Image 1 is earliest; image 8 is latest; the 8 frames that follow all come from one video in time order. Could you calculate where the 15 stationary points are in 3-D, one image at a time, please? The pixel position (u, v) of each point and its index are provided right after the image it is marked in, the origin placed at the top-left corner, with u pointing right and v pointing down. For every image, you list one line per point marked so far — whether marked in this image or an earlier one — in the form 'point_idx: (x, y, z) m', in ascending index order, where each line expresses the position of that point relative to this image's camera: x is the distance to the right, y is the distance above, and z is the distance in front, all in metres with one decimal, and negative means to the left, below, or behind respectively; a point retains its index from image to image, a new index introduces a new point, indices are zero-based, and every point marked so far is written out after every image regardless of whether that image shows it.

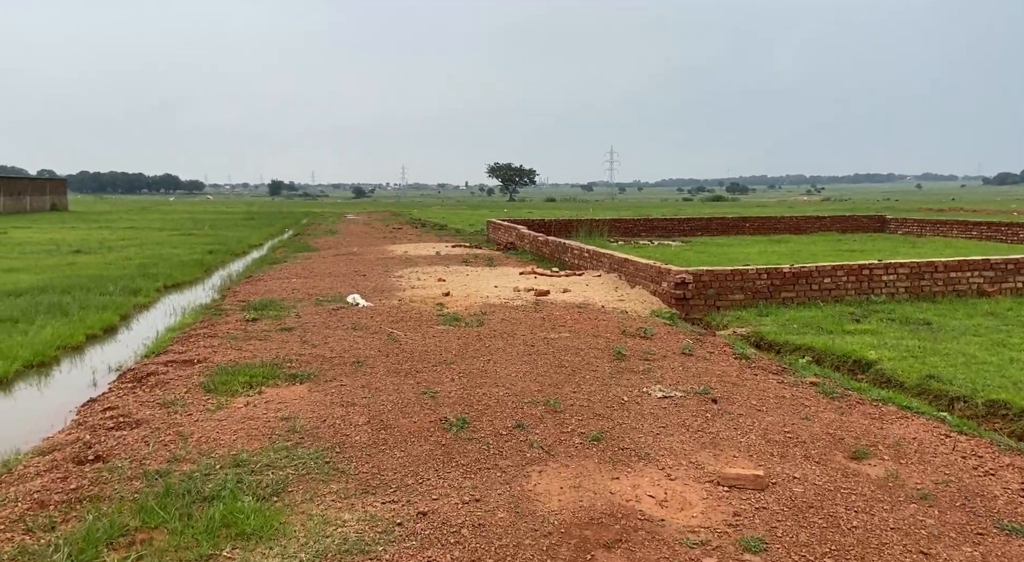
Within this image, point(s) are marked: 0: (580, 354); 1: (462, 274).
0: (+0.7, -0.7, +8.0) m
1: (-1.0, +0.1, +16.2) m
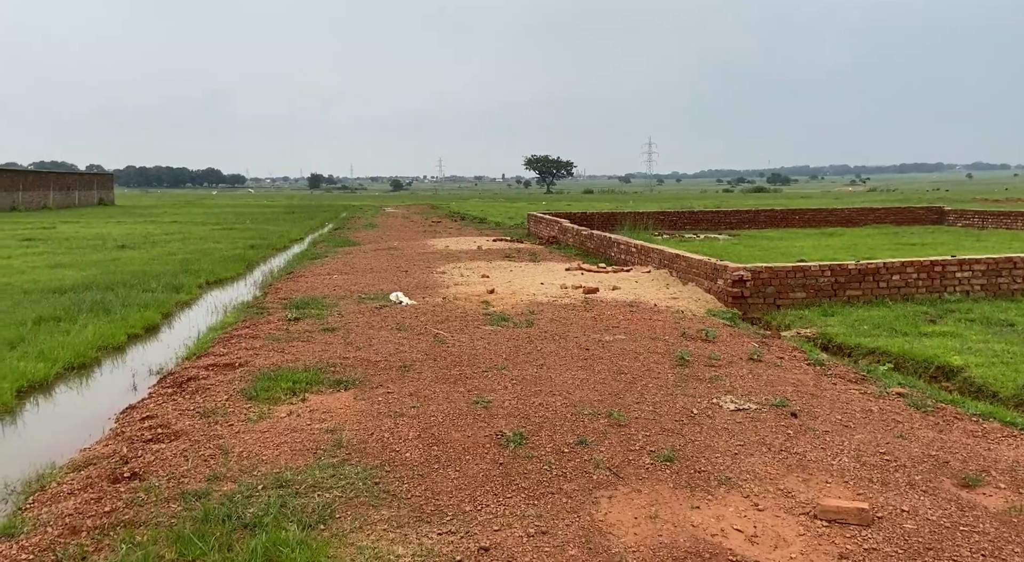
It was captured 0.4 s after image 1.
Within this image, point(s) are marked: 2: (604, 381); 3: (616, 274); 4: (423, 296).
0: (+1.2, -0.7, +7.5) m
1: (-0.1, +0.2, +15.8) m
2: (+0.8, -0.8, +6.7) m
3: (+1.9, +0.1, +14.6) m
4: (-1.4, -0.2, +12.3) m
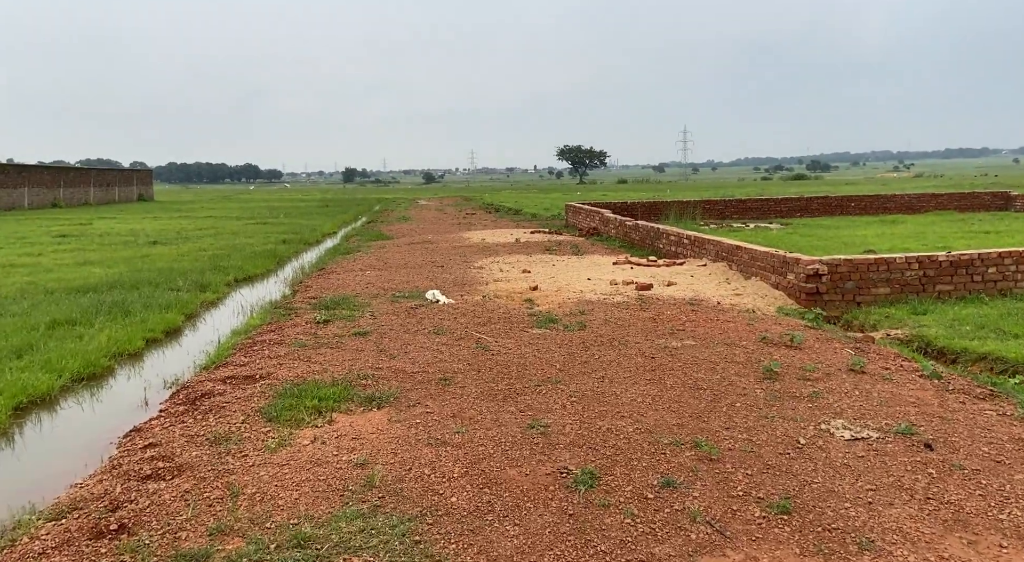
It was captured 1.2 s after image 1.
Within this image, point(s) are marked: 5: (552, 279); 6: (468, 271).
0: (+1.6, -0.7, +6.4) m
1: (+0.7, +0.3, +14.8) m
2: (+1.2, -0.8, +5.7) m
3: (+2.7, +0.2, +13.5) m
4: (-0.7, -0.2, +11.3) m
5: (+0.7, 0.0, +12.7) m
6: (-0.8, +0.2, +13.9) m
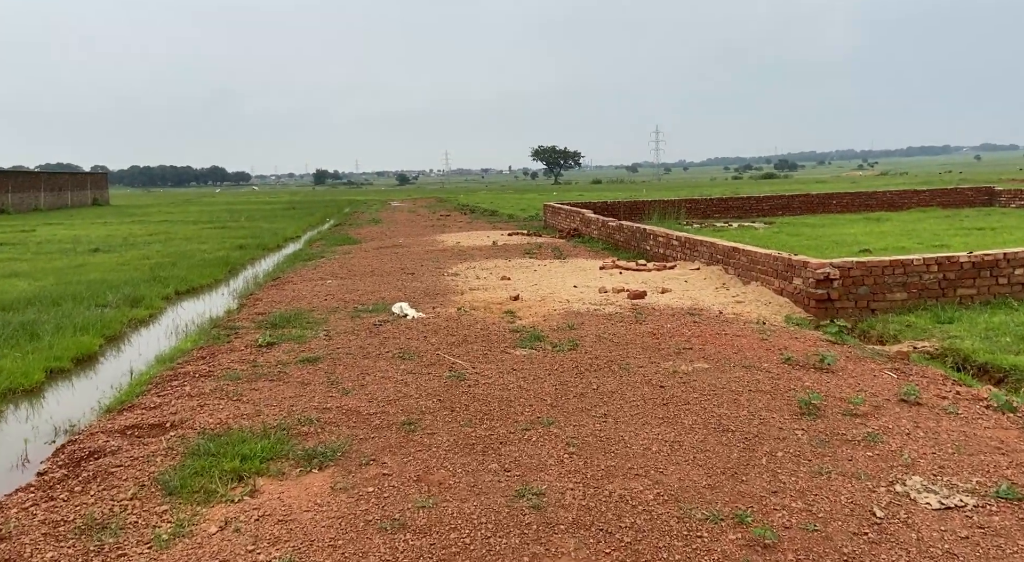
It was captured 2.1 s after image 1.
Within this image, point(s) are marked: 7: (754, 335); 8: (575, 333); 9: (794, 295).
0: (+1.5, -0.8, +5.2) m
1: (+0.3, +0.2, +13.6) m
2: (+1.1, -0.9, +4.5) m
3: (+2.3, +0.1, +12.4) m
4: (-1.0, -0.3, +10.1) m
5: (+0.3, -0.1, +11.5) m
6: (-1.2, 0.0, +12.6) m
7: (+2.3, -0.5, +7.6) m
8: (+0.6, -0.5, +8.1) m
9: (+3.5, -0.2, +9.9) m
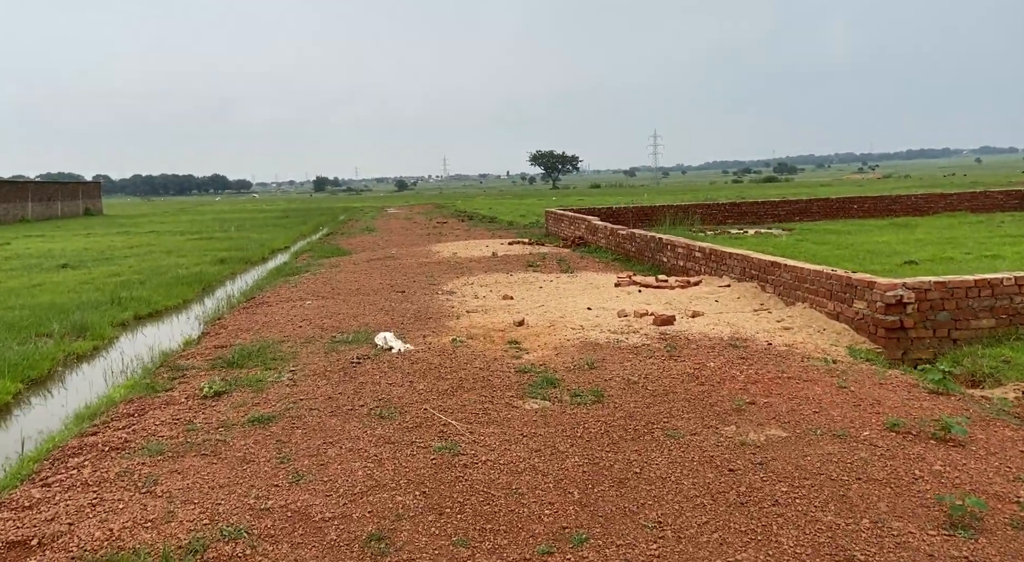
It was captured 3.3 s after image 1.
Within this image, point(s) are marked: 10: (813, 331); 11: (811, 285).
0: (+1.6, -1.0, +3.7) m
1: (+0.3, -0.1, +12.0) m
2: (+1.2, -1.2, +2.9) m
3: (+2.4, -0.1, +10.8) m
4: (-0.9, -0.6, +8.5) m
5: (+0.4, -0.4, +9.9) m
6: (-1.1, -0.3, +11.1) m
7: (+2.4, -0.7, +6.1) m
8: (+0.7, -0.8, +6.5) m
9: (+3.6, -0.4, +8.3) m
10: (+3.2, -0.5, +8.5) m
11: (+3.5, -0.1, +9.3) m
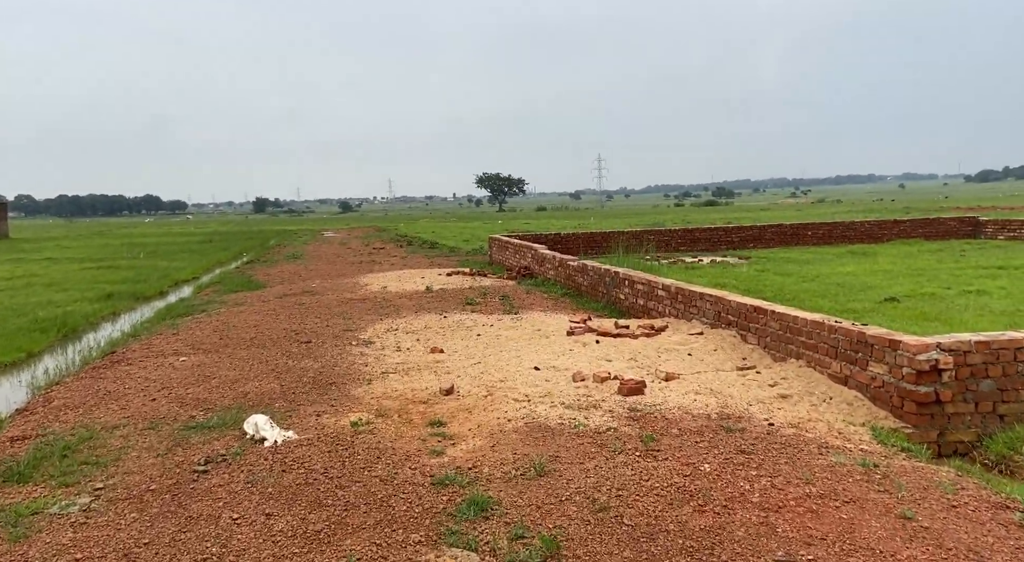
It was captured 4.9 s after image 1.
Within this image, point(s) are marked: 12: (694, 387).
0: (+1.3, -1.4, +1.7) m
1: (-0.5, -0.7, +10.0) m
2: (+0.9, -1.5, +0.9) m
3: (+1.6, -0.7, +8.9) m
4: (-1.6, -1.1, +6.4) m
5: (-0.4, -0.9, +7.9) m
6: (-1.9, -0.8, +9.0) m
7: (+1.9, -1.2, +4.2) m
8: (+0.2, -1.2, +4.5) m
9: (+3.0, -0.9, +6.5) m
10: (+2.6, -1.0, +6.7) m
11: (+2.8, -0.6, +7.5) m
12: (+1.6, -0.9, +7.1) m
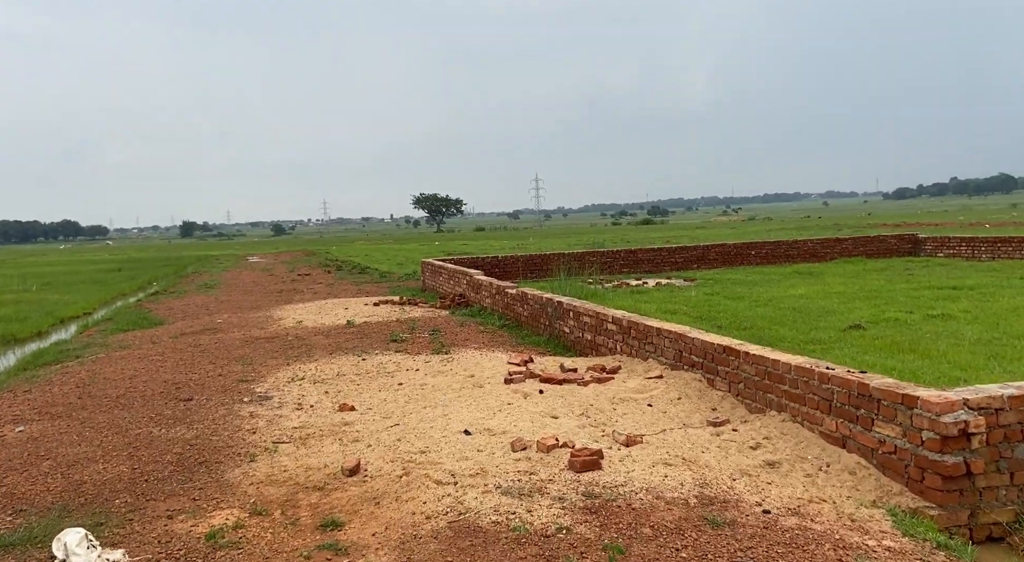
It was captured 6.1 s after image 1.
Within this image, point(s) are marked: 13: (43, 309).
0: (+1.1, -1.5, +0.3) m
1: (-1.3, -1.1, +8.4) m
2: (+0.8, -1.6, -0.5) m
3: (+0.9, -1.0, +7.6) m
4: (-2.1, -1.4, +4.8) m
5: (-1.0, -1.2, +6.4) m
6: (-2.6, -1.2, +7.3) m
7: (+1.6, -1.4, +2.8) m
8: (-0.1, -1.5, +3.0) m
9: (+2.4, -1.2, +5.2) m
10: (+2.1, -1.3, +5.4) m
11: (+2.2, -0.8, +6.2) m
12: (+1.1, -1.2, +5.7) m
13: (-10.5, -0.6, +17.9) m
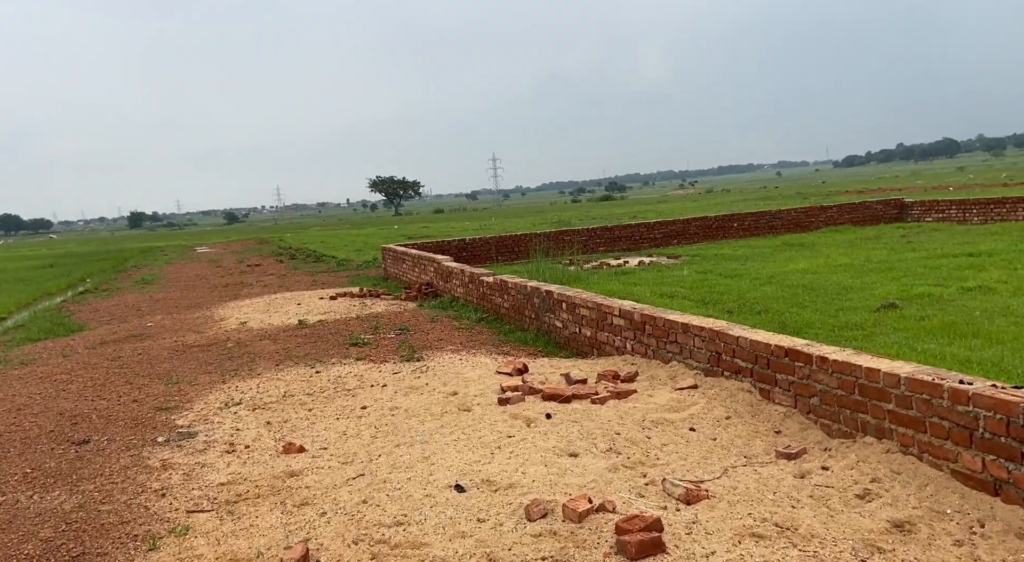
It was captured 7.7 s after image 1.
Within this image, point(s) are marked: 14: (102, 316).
0: (+1.5, -1.6, -1.4) m
1: (-1.4, -1.1, +6.6) m
2: (+1.3, -1.7, -2.2) m
3: (+0.8, -1.0, +5.8) m
4: (-1.9, -1.5, +2.9) m
5: (-0.9, -1.2, +4.6) m
6: (-2.6, -1.3, +5.4) m
7: (+1.8, -1.4, +1.1) m
8: (+0.1, -1.5, +1.3) m
9: (+2.6, -1.1, +3.6) m
10: (+2.2, -1.2, +3.7) m
11: (+2.2, -0.7, +4.5) m
12: (+1.1, -1.2, +4.0) m
13: (-11.1, -0.7, +15.6) m
14: (-7.6, -0.6, +14.8) m
